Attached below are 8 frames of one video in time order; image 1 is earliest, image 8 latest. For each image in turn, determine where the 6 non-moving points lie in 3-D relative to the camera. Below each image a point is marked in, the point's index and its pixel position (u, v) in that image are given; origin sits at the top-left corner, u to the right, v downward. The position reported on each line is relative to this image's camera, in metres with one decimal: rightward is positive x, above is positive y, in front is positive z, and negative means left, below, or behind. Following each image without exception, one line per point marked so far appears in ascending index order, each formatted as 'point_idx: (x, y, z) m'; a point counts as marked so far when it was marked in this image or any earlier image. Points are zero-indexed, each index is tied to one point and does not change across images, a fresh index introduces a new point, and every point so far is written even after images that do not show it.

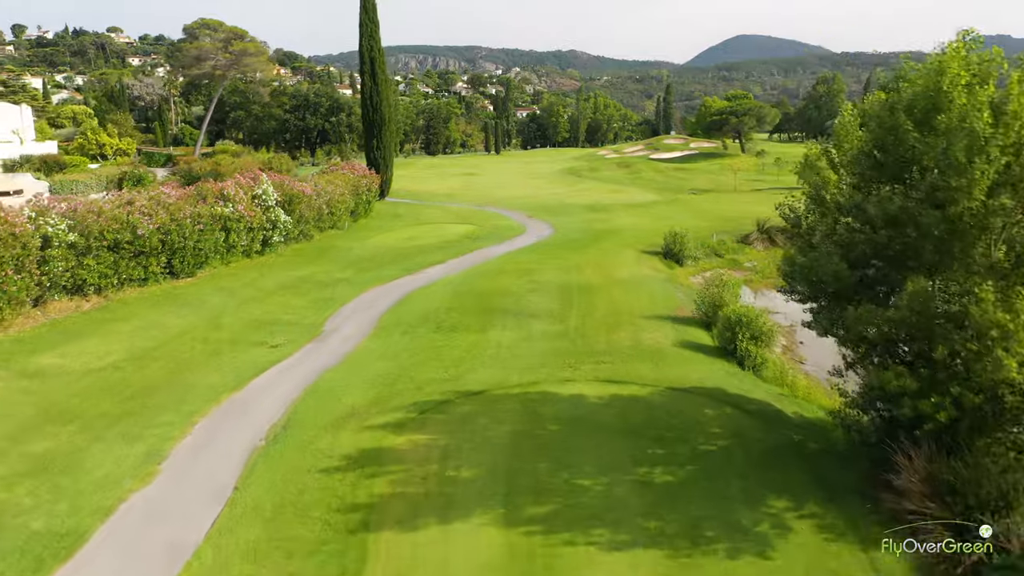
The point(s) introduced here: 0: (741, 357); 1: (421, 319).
0: (+4.0, -1.2, +13.6) m
1: (-2.0, -0.7, +17.2) m
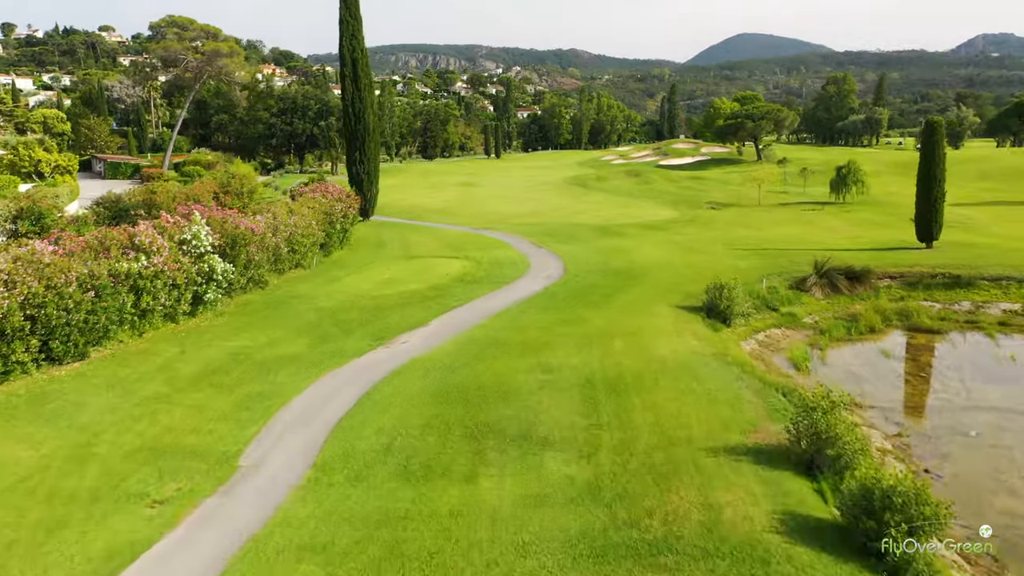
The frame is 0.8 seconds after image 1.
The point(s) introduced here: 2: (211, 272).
0: (+4.0, -2.9, +8.2) m
1: (-2.0, -2.4, +11.8) m
2: (-7.5, +0.4, +19.3) m
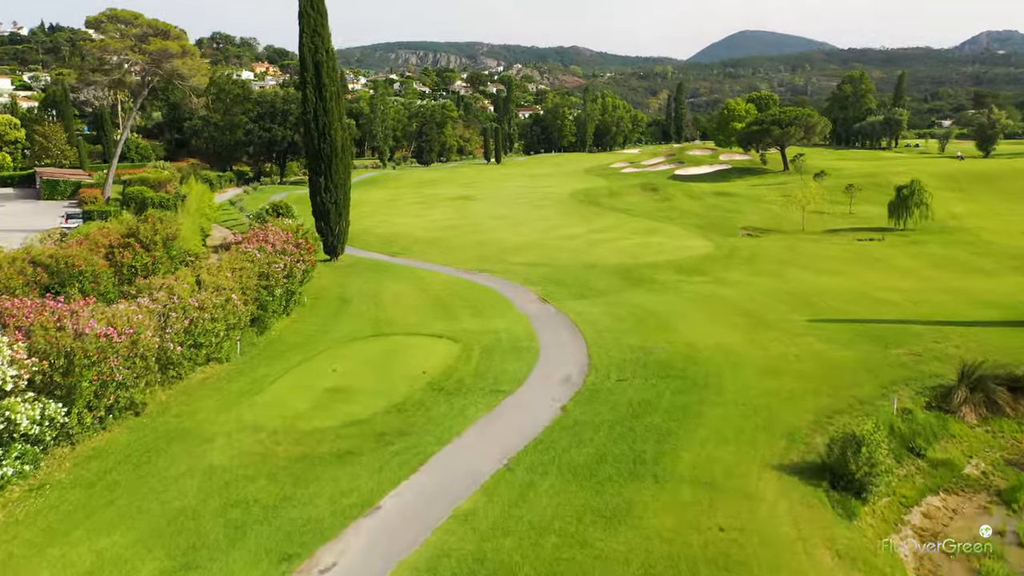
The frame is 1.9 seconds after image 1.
0: (+4.1, -5.4, +0.5) m
1: (-1.9, -4.9, +4.1) m
2: (-7.4, -2.1, +11.6) m
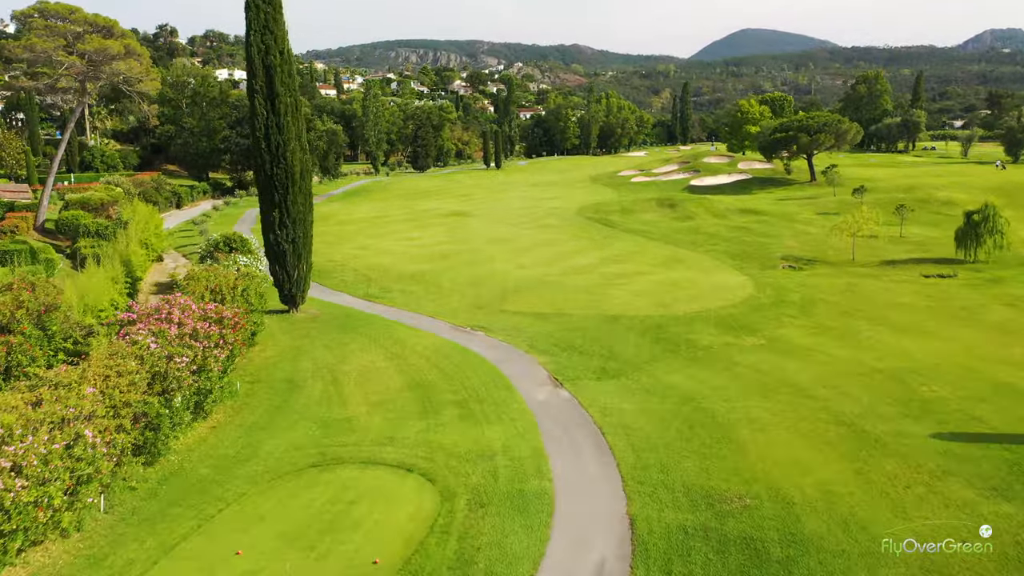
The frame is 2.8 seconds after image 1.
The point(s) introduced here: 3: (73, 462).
0: (+4.1, -7.5, -6.0) m
1: (-1.9, -7.0, -2.4) m
2: (-7.4, -4.1, +5.1) m
3: (-6.7, -2.6, +11.9) m
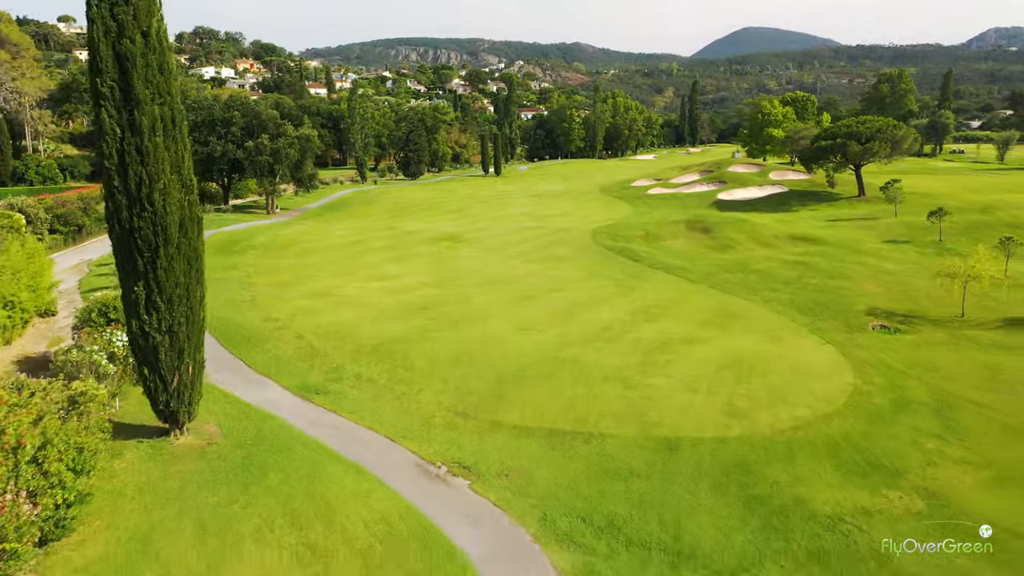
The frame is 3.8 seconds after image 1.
0: (+4.1, -10.1, -15.5) m
1: (-1.9, -9.5, -11.9) m
2: (-7.4, -6.7, -4.4) m
3: (-6.7, -5.2, +2.4) m
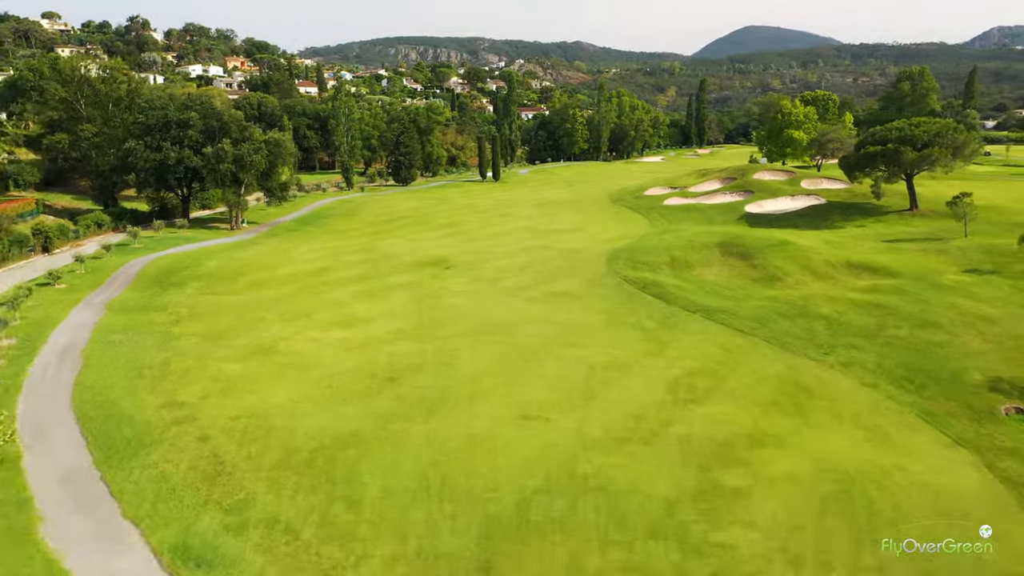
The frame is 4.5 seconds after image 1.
0: (+4.0, -12.0, -23.5) m
1: (-2.0, -11.5, -19.9) m
2: (-7.5, -8.6, -12.4) m
3: (-6.8, -7.1, -5.5) m
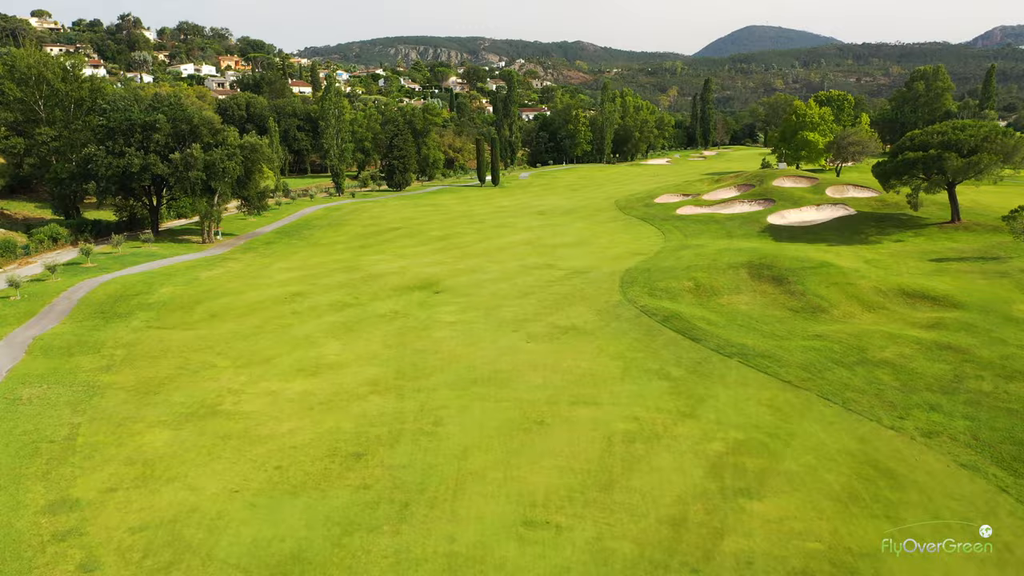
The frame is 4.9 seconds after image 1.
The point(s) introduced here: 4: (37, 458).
0: (+3.9, -13.3, -28.5) m
1: (-2.1, -12.7, -24.9) m
2: (-7.6, -9.8, -17.3) m
3: (-6.9, -8.3, -10.5) m
4: (-10.9, -3.9, +17.8) m
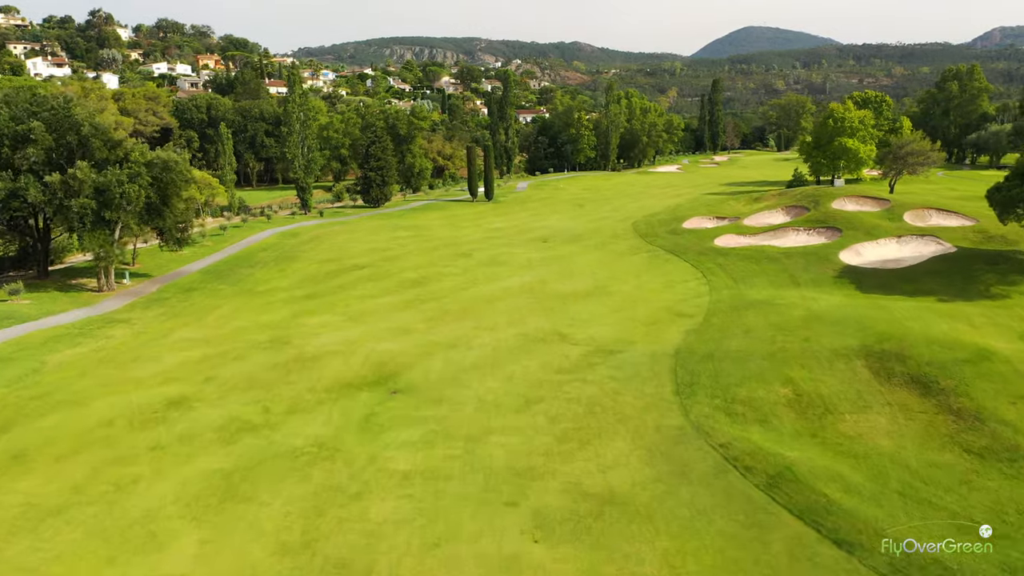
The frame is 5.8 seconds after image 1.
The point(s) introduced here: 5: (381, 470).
0: (+4.0, -16.2, -40.6) m
1: (-2.0, -15.7, -37.1) m
2: (-7.5, -12.8, -29.6) m
3: (-6.8, -11.3, -22.7) m
4: (-10.9, -6.9, +5.6) m
5: (-3.0, -4.3, +18.7) m
